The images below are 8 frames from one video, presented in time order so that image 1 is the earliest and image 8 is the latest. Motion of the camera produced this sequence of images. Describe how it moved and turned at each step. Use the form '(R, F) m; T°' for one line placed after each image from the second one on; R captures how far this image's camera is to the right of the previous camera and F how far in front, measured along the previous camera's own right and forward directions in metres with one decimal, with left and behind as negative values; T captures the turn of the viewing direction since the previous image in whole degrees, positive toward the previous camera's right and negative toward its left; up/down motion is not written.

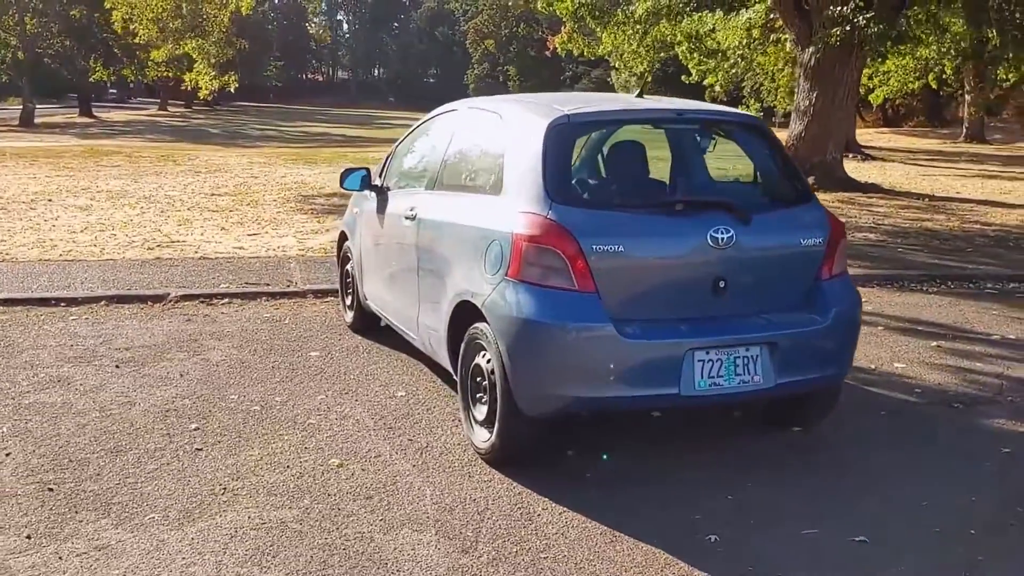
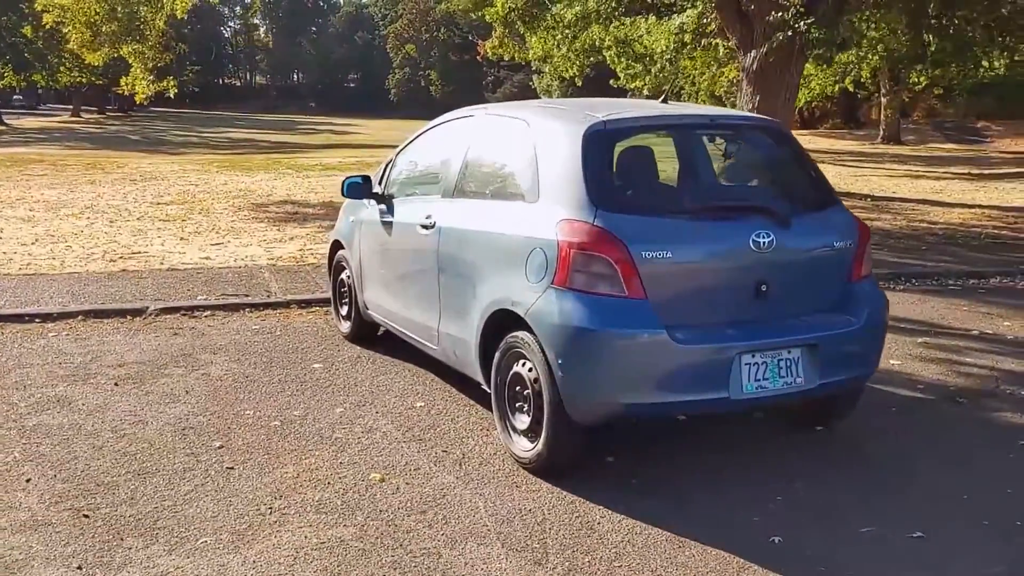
(-0.6, +0.1) m; +4°
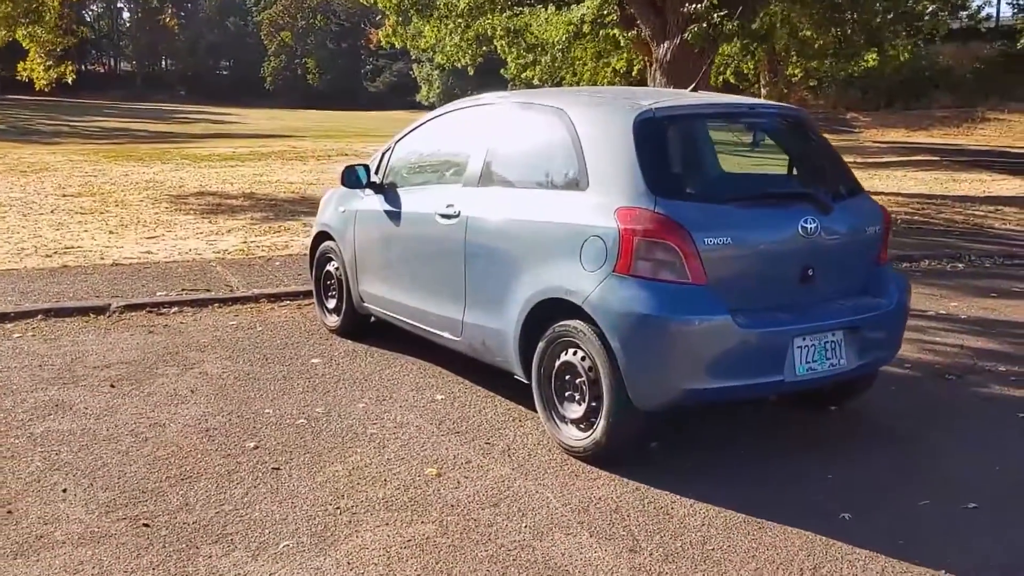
(-0.9, +0.1) m; +7°
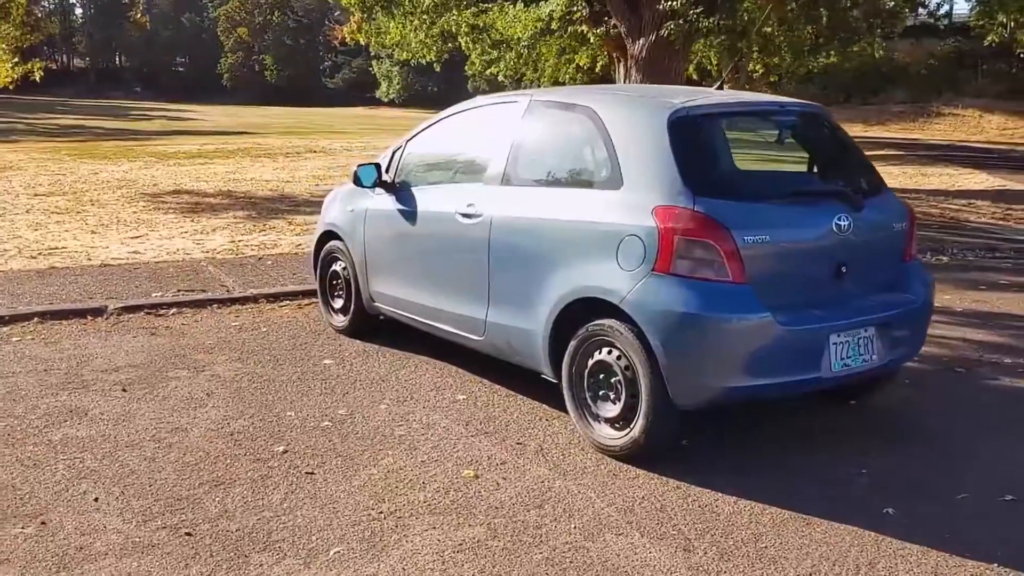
(-0.4, +0.1) m; +2°
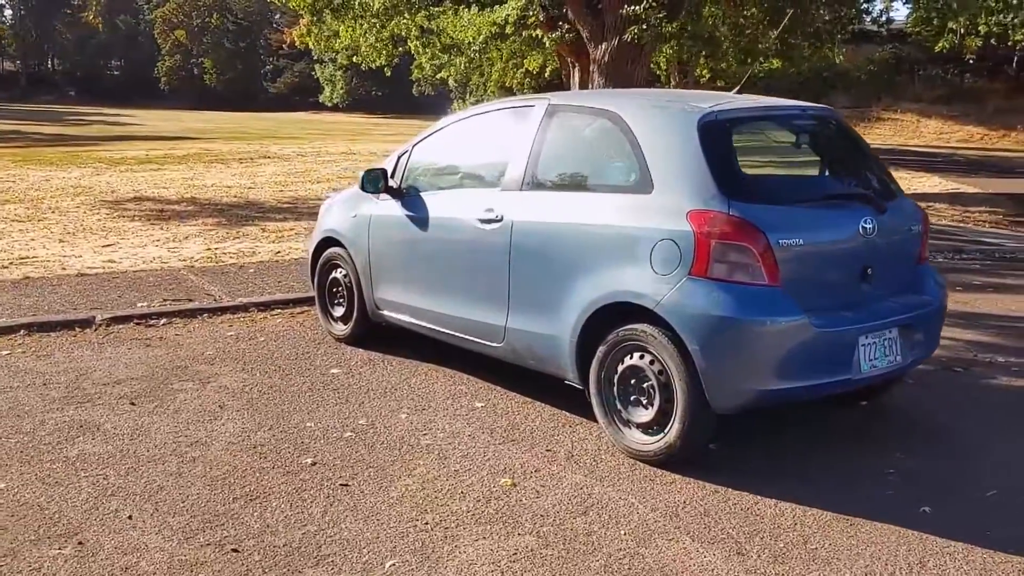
(-0.5, 0.0) m; +3°
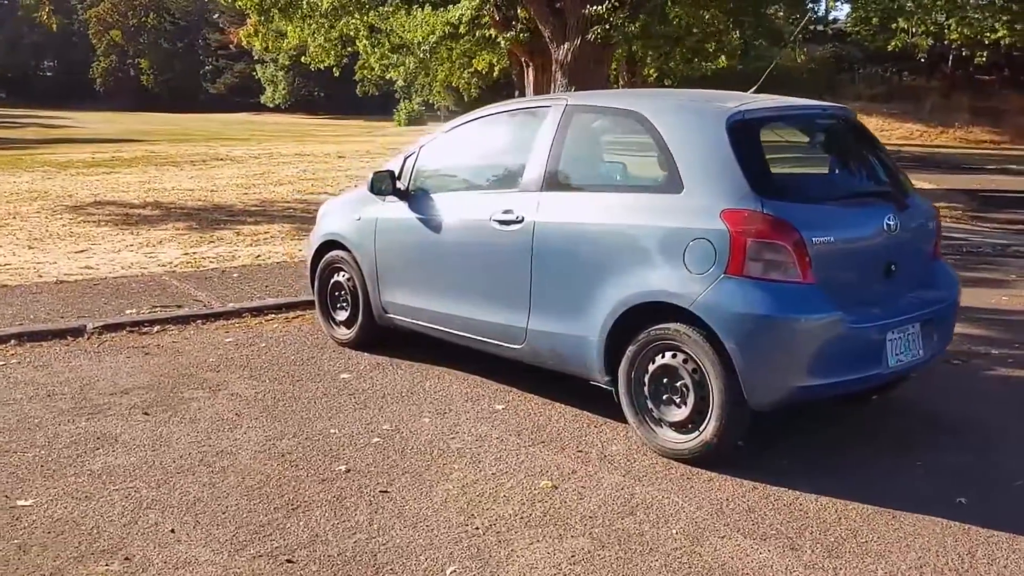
(-0.5, 0.0) m; +3°
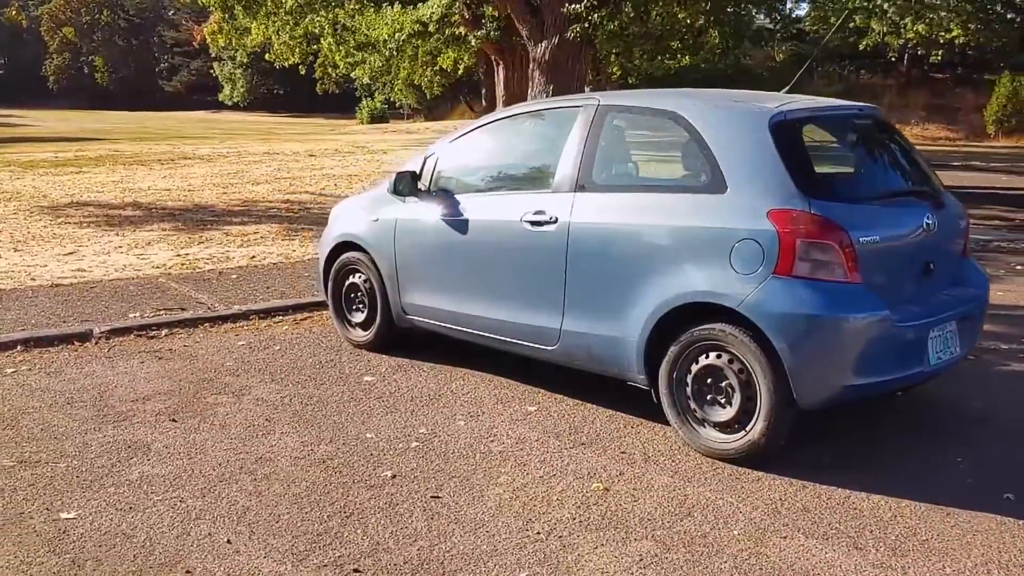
(-0.4, +0.1) m; +2°
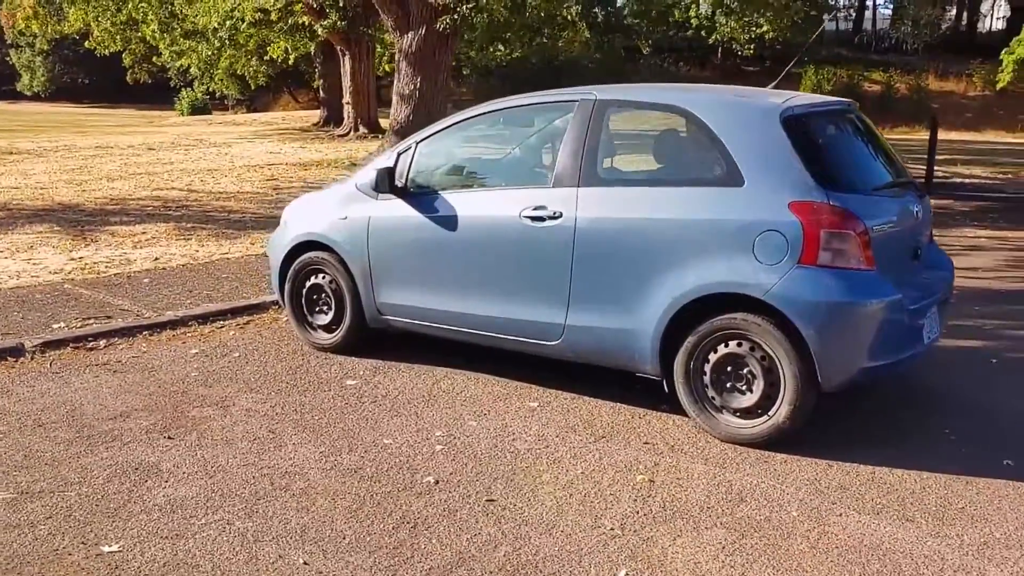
(-1.0, +0.1) m; +10°
